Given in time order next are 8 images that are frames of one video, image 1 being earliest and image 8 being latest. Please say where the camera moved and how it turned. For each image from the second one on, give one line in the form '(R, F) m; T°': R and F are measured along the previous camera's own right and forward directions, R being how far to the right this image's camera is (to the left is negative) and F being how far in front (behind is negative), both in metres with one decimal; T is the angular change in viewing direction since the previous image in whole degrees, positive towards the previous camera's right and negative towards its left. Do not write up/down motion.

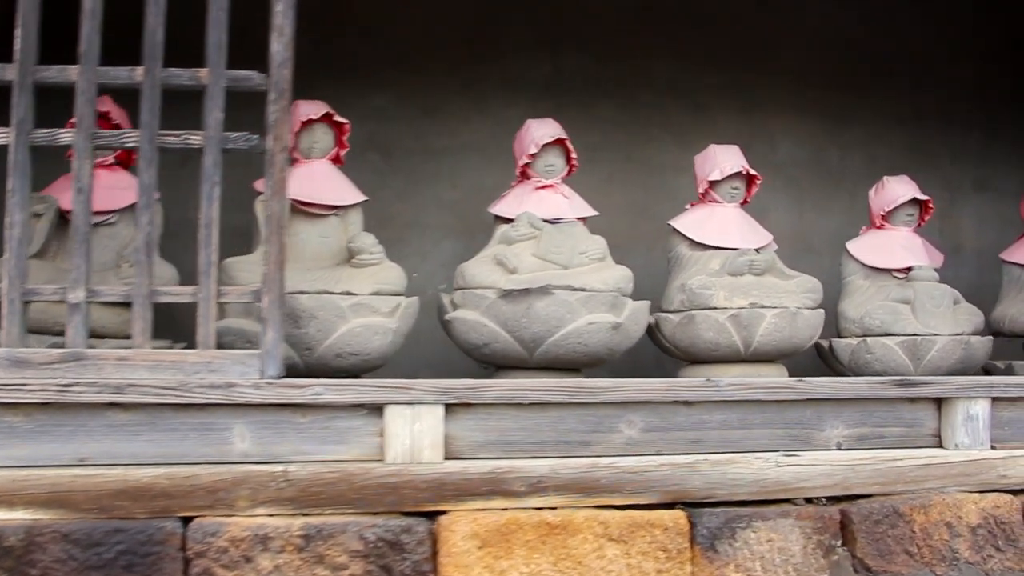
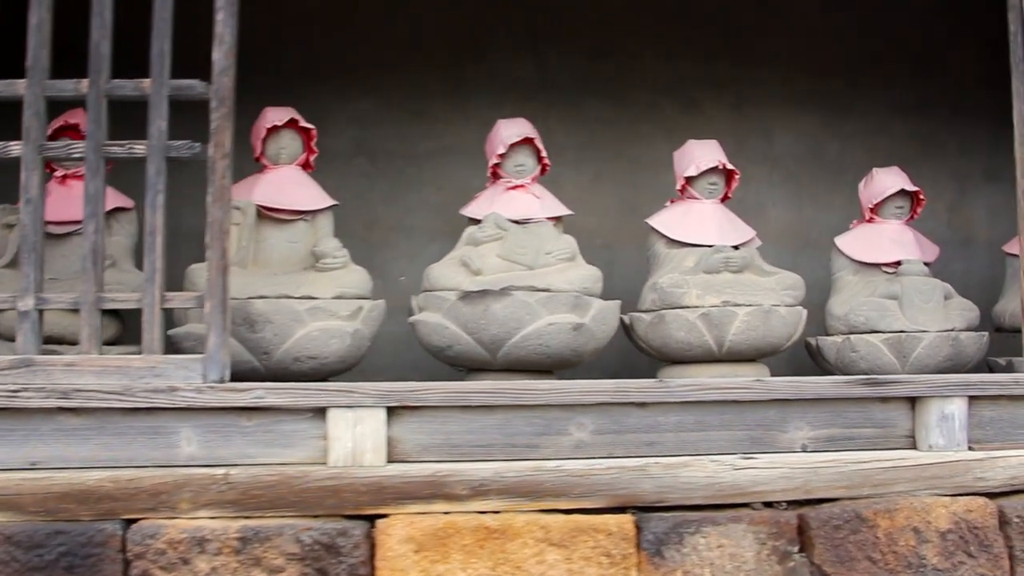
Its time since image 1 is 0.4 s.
(+0.4, 0.0) m; -4°
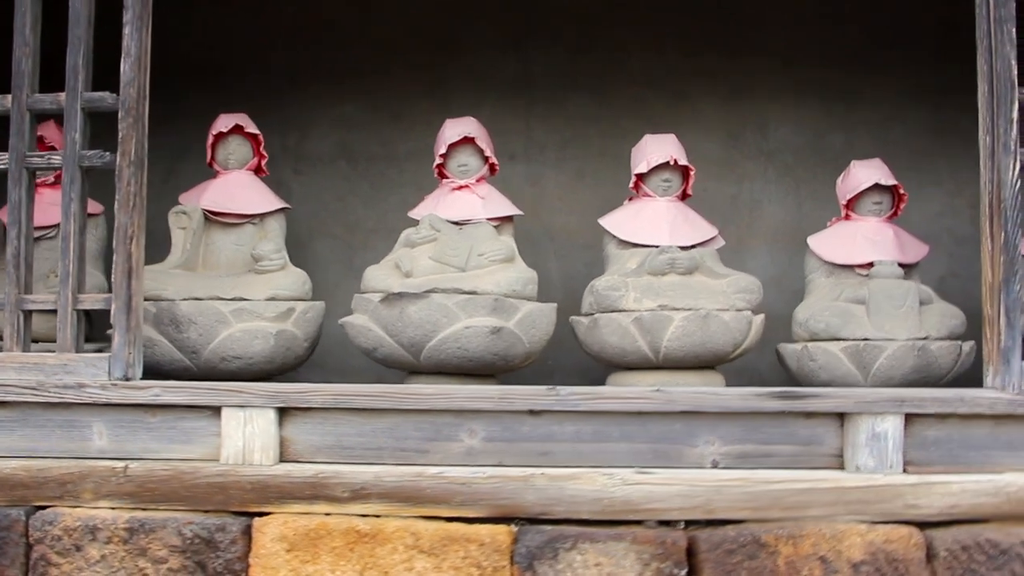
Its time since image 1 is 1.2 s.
(+0.8, +0.1) m; -9°
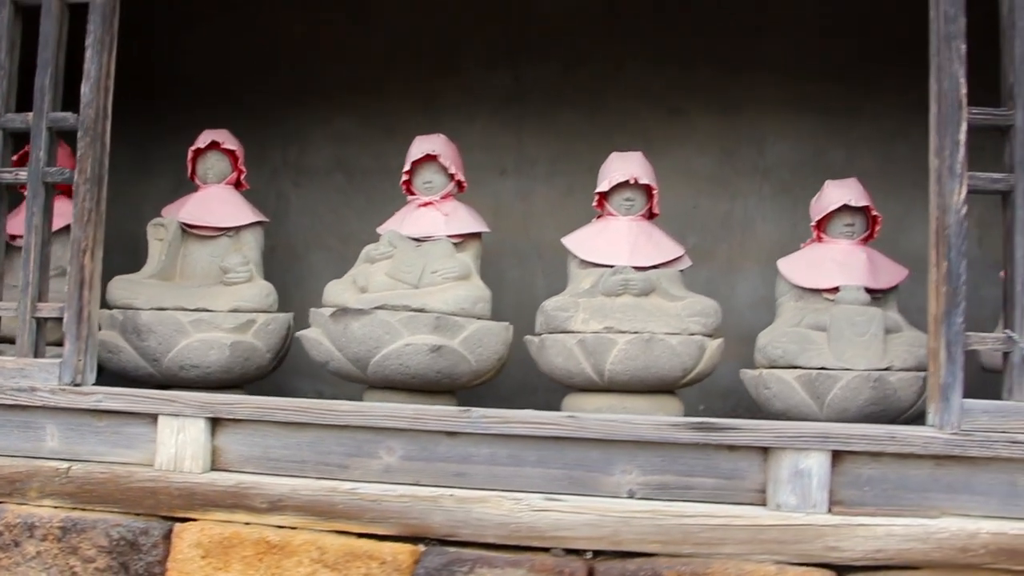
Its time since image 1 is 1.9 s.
(+0.6, 0.0) m; -7°
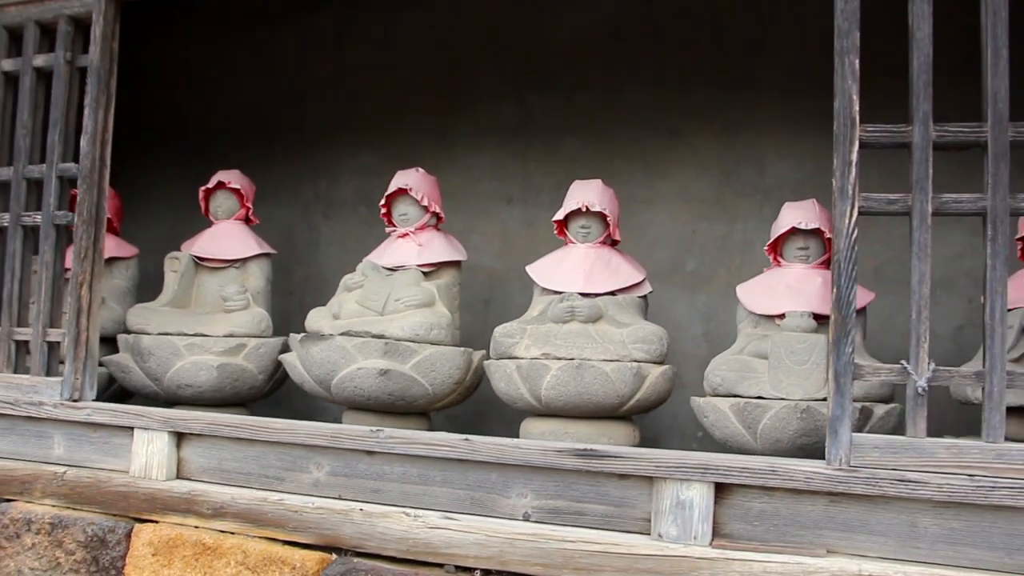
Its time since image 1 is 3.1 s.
(+0.9, 0.0) m; -11°
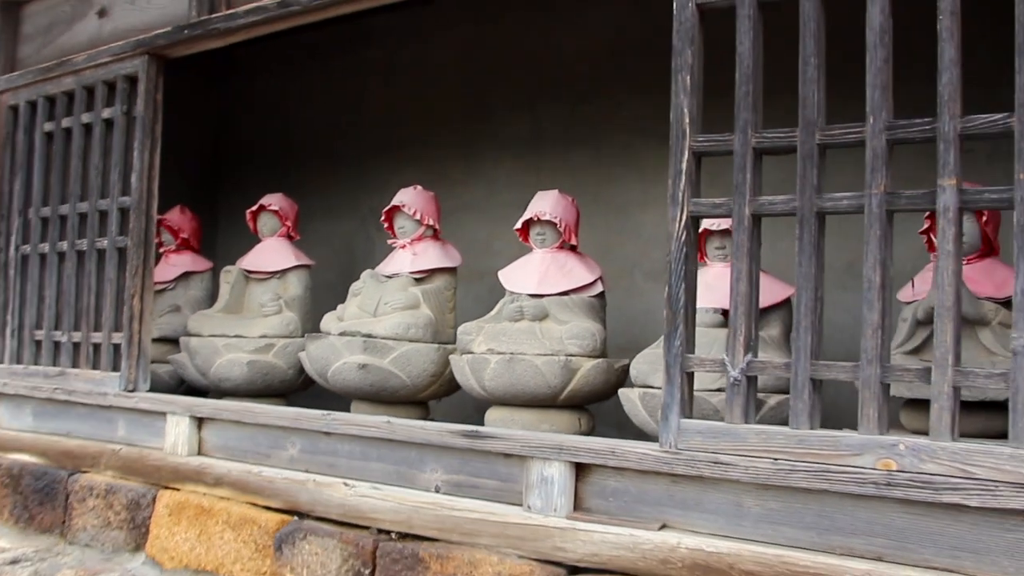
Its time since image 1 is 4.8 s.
(+1.2, -0.3) m; -14°
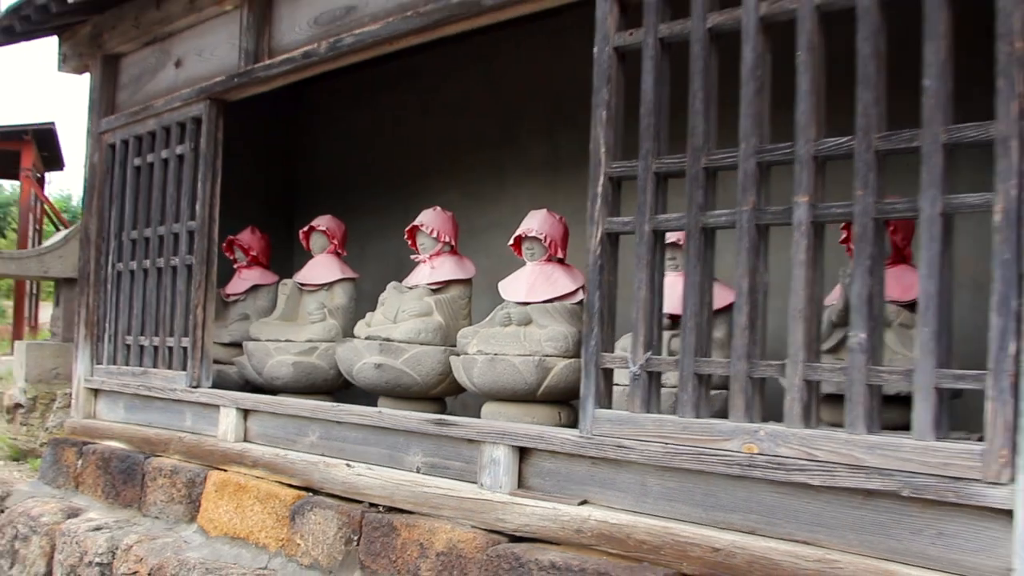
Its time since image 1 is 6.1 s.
(+0.7, -0.4) m; -9°
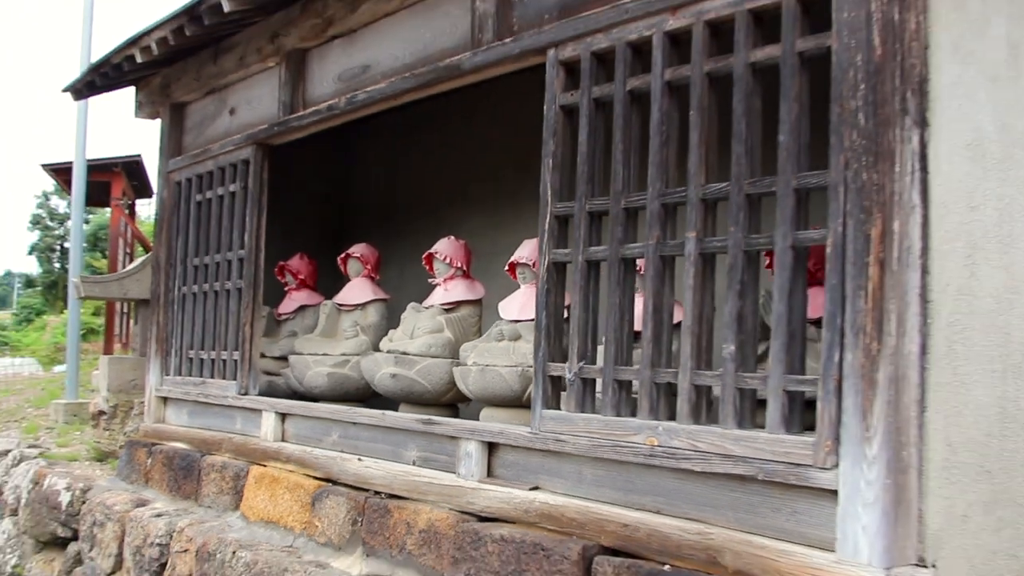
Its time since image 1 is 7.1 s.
(+0.6, -0.6) m; -6°
